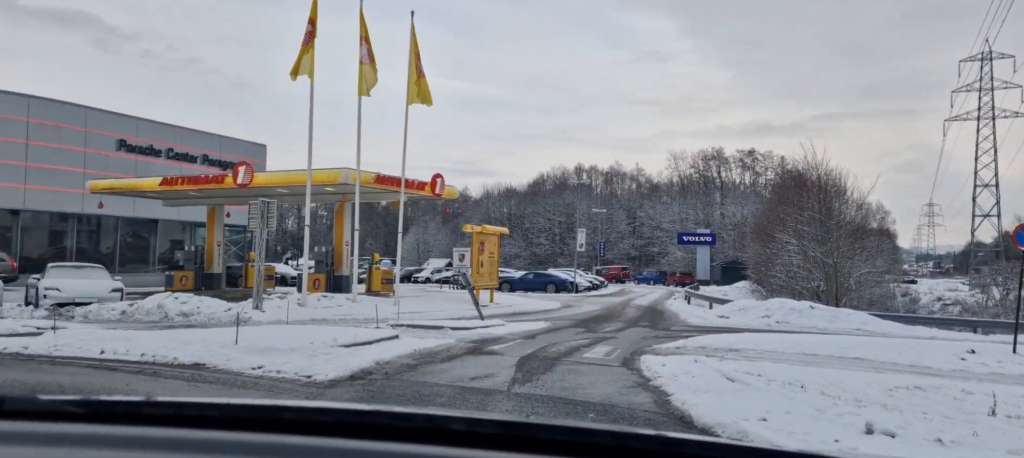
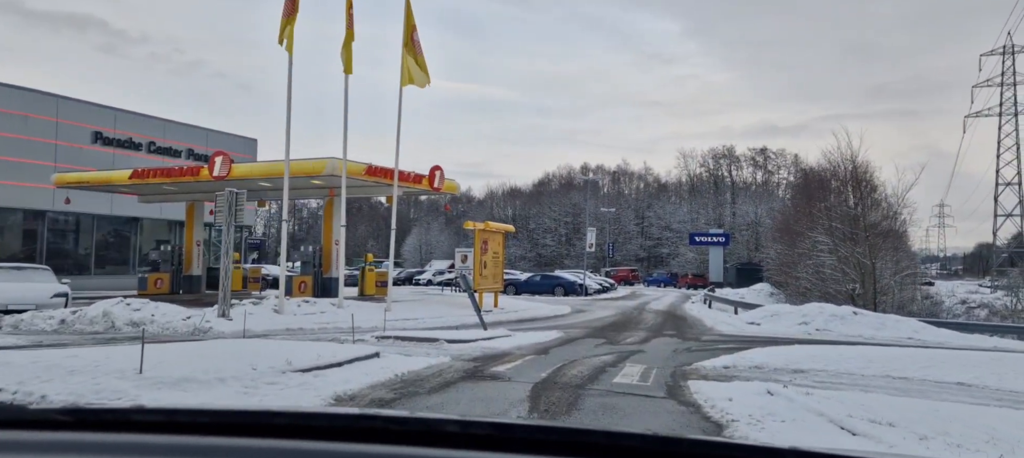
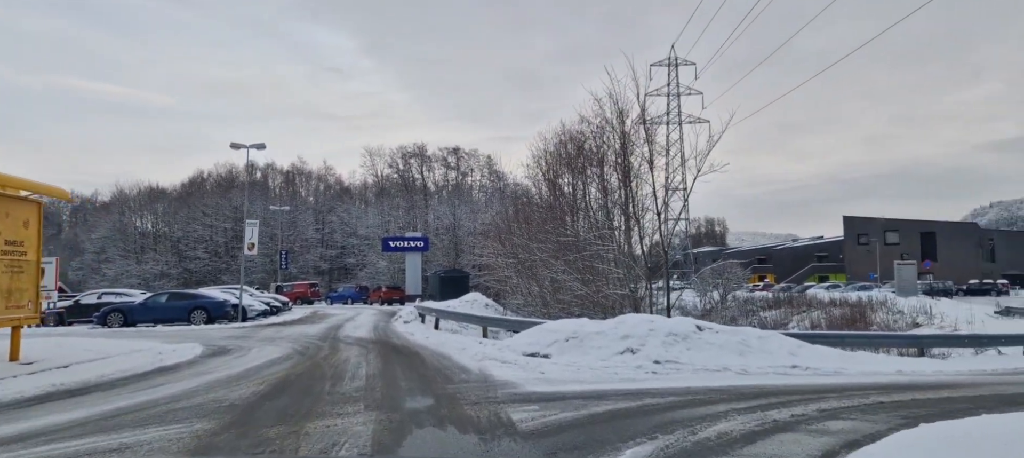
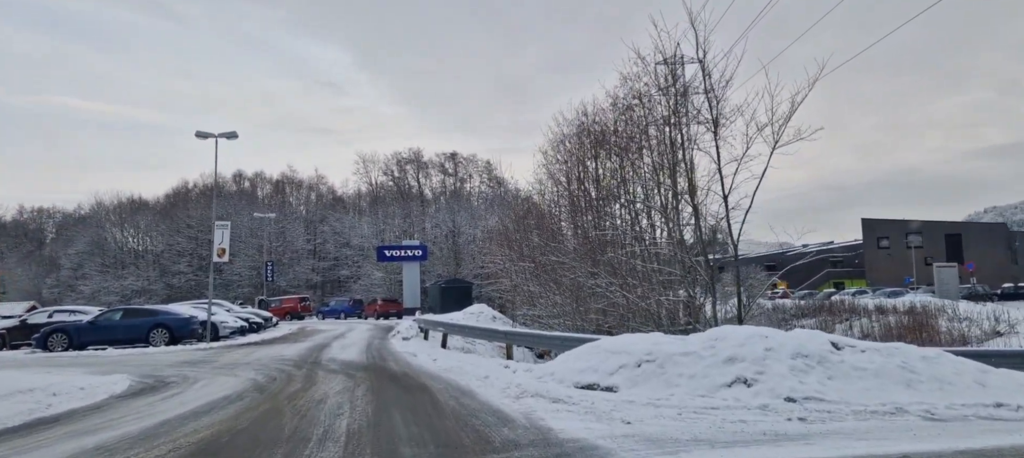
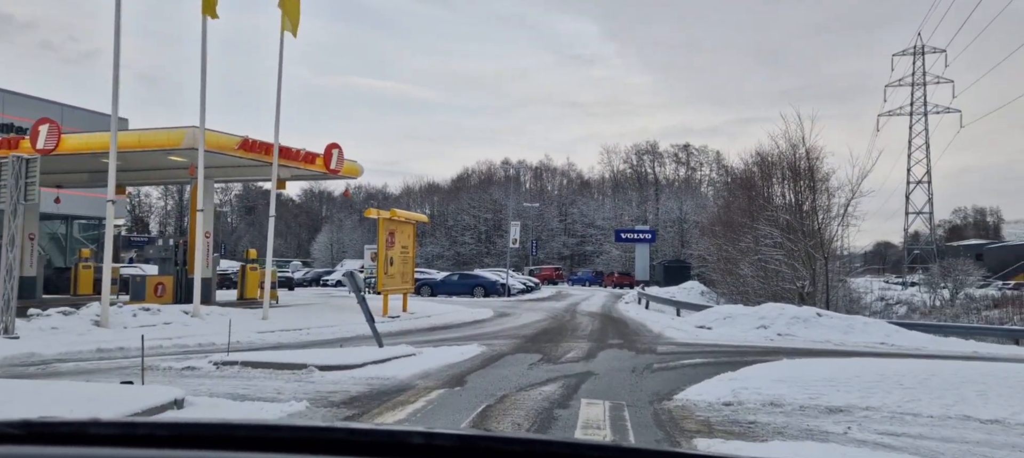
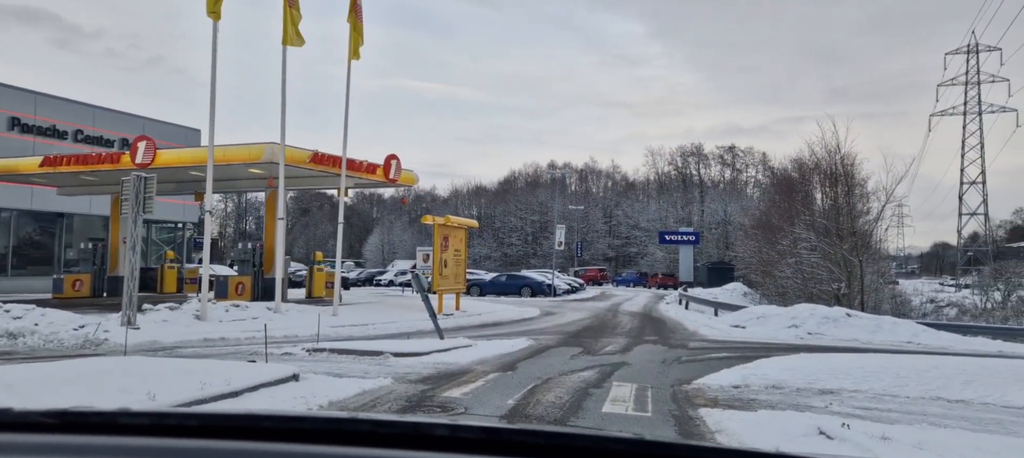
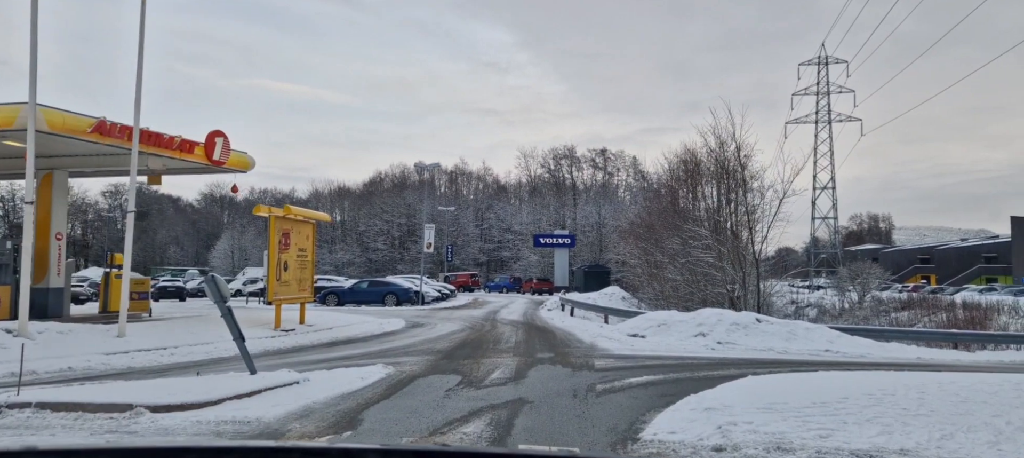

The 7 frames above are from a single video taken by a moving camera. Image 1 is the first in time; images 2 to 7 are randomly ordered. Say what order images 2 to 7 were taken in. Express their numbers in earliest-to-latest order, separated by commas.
2, 6, 5, 7, 3, 4
